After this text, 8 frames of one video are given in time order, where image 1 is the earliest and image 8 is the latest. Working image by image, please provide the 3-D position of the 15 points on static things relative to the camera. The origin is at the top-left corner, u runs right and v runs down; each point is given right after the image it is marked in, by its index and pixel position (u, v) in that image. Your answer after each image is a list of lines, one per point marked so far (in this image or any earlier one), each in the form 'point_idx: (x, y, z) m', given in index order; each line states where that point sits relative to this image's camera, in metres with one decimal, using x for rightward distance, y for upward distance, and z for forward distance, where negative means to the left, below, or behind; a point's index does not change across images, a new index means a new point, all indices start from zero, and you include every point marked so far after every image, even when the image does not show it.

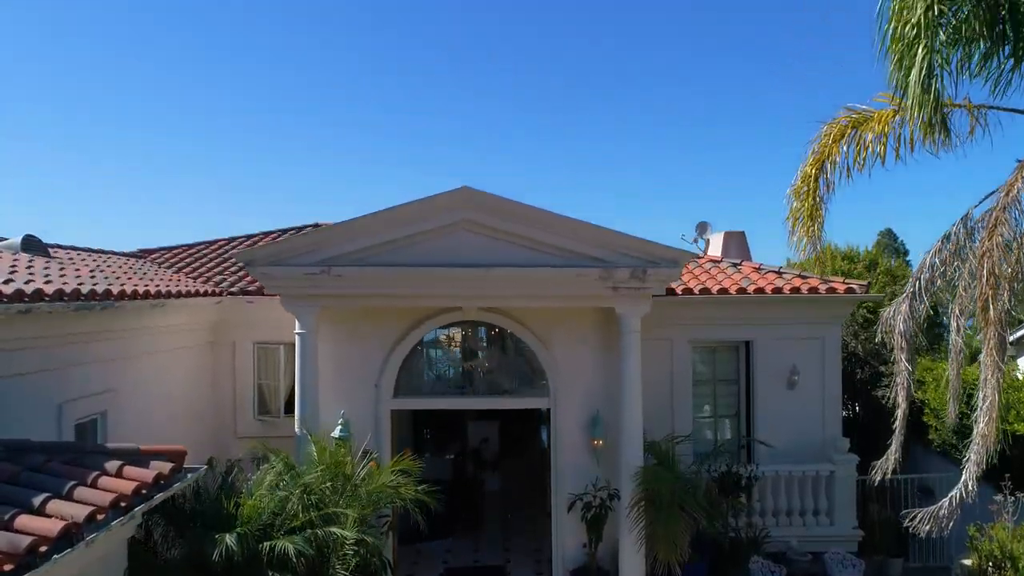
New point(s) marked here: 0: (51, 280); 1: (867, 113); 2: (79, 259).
0: (-5.1, +0.1, +6.9) m
1: (+4.0, +2.0, +7.0) m
2: (-6.7, +0.5, +9.6) m
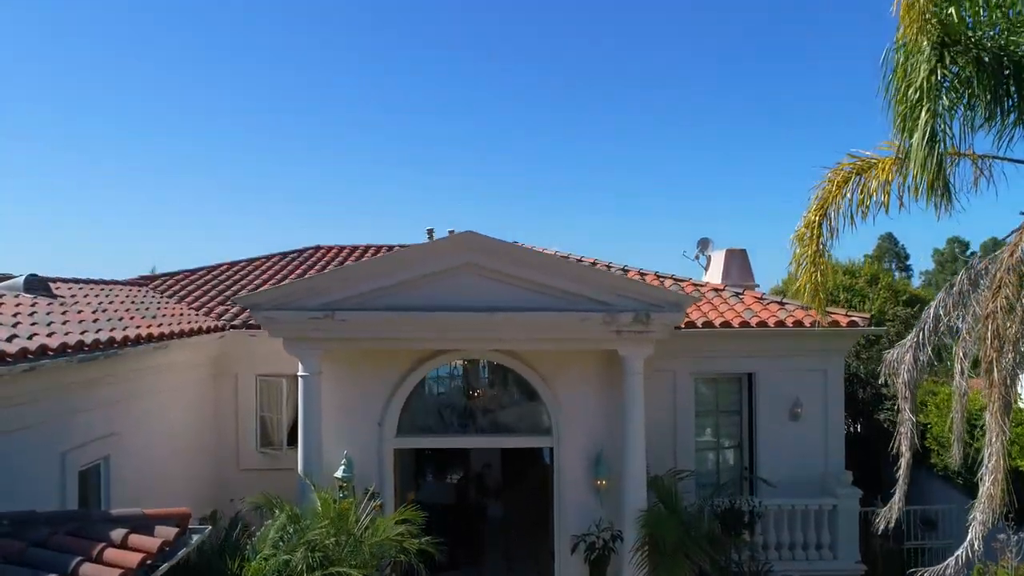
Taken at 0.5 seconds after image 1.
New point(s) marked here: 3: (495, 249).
0: (-5.1, -0.4, +6.9) m
1: (+4.1, +1.4, +7.0) m
2: (-6.7, -0.1, +9.6) m
3: (-0.2, +0.5, +7.5) m
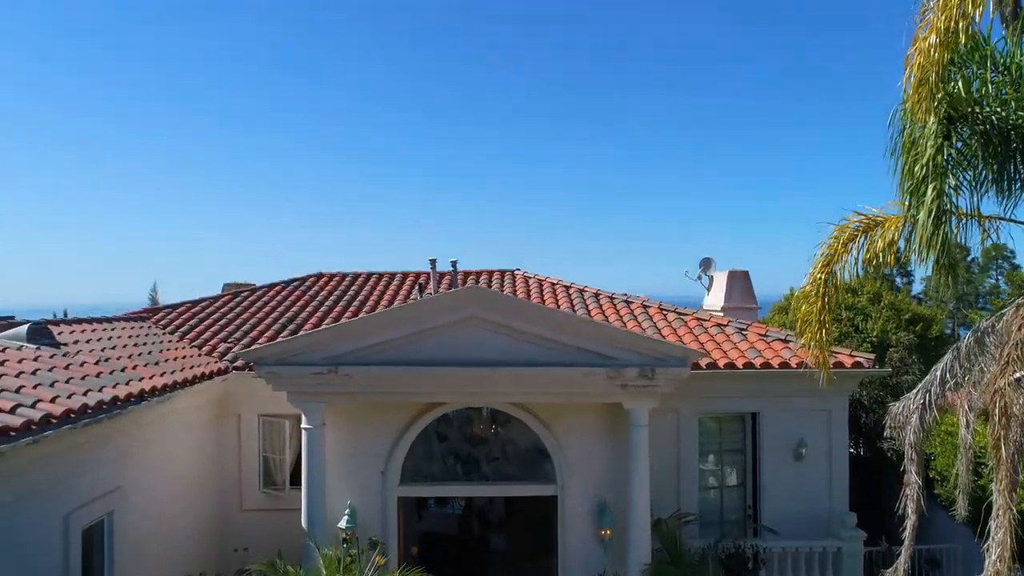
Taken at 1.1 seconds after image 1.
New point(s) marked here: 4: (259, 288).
0: (-5.0, -1.1, +6.8) m
1: (+4.1, +0.8, +7.0) m
2: (-6.6, -0.8, +9.5) m
3: (-0.2, -0.2, +7.5) m
4: (-5.8, 0.0, +14.3) m
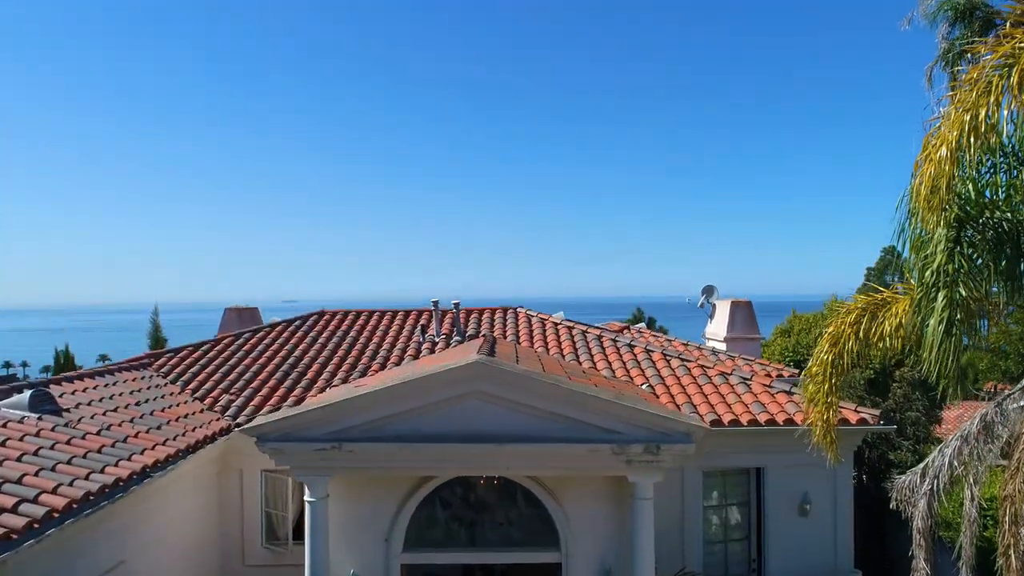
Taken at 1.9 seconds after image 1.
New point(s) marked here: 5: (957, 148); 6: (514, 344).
0: (-5.0, -2.0, +6.8) m
1: (+4.2, -0.1, +6.9) m
2: (-6.6, -1.7, +9.5) m
3: (-0.1, -1.1, +7.5) m
4: (-5.8, -0.9, +14.2) m
5: (+3.6, +1.1, +5.0) m
6: (0.0, -1.1, +12.5) m
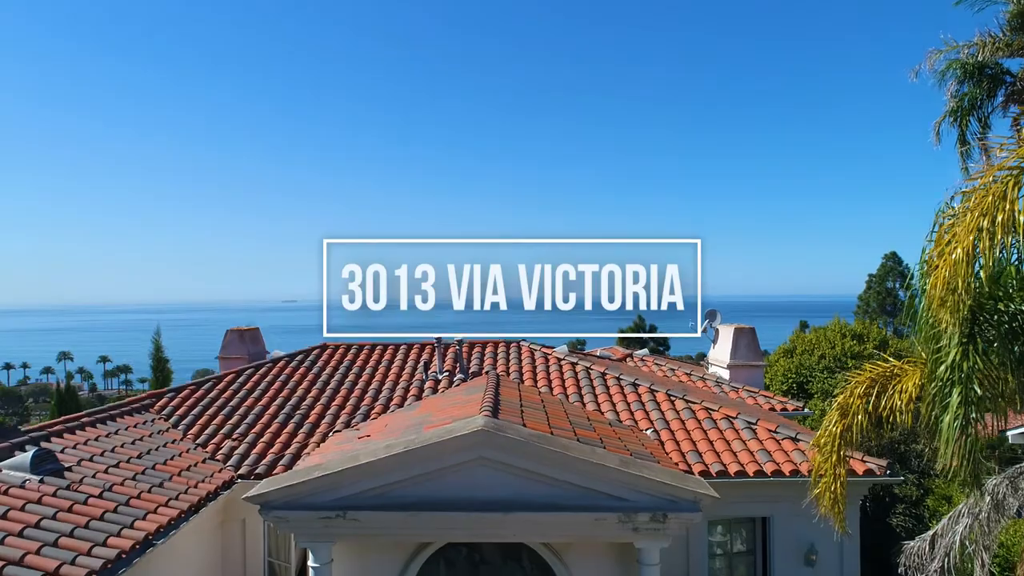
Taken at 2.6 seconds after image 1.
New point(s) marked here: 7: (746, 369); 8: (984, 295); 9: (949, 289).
0: (-4.9, -2.8, +6.7) m
1: (+4.2, -0.9, +6.9) m
2: (-6.5, -2.5, +9.4) m
3: (0.0, -1.9, +7.4) m
4: (-5.7, -1.7, +14.2) m
5: (+3.7, +0.3, +4.9) m
6: (+0.1, -1.9, +12.4) m
7: (+7.0, -2.5, +18.5) m
8: (+4.0, 0.0, +5.2) m
9: (+3.6, 0.0, +5.1) m
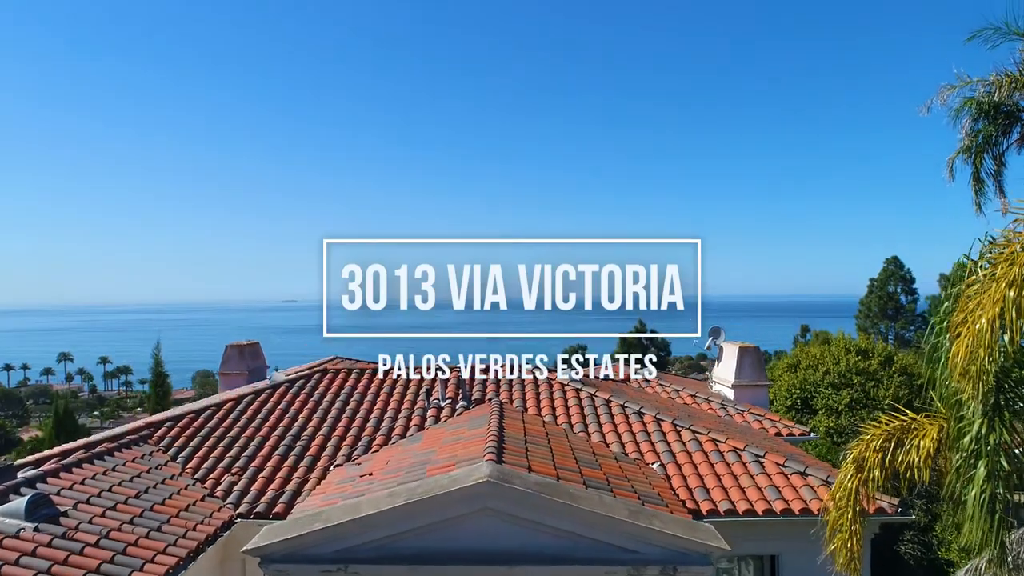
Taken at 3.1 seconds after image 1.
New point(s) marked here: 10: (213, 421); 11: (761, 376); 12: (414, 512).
0: (-4.8, -3.4, +6.6) m
1: (+4.3, -1.5, +6.7) m
2: (-6.4, -3.0, +9.3) m
3: (0.0, -2.5, +7.2) m
4: (-5.6, -2.3, +14.0) m
5: (+3.7, -0.2, +4.8) m
6: (+0.1, -2.5, +12.3) m
7: (+7.1, -3.0, +18.3) m
8: (+4.0, -0.6, +5.0) m
9: (+3.7, -0.6, +4.9) m
10: (-6.1, -2.7, +12.7) m
11: (+7.4, -2.6, +18.5) m
12: (-1.2, -2.7, +7.3) m
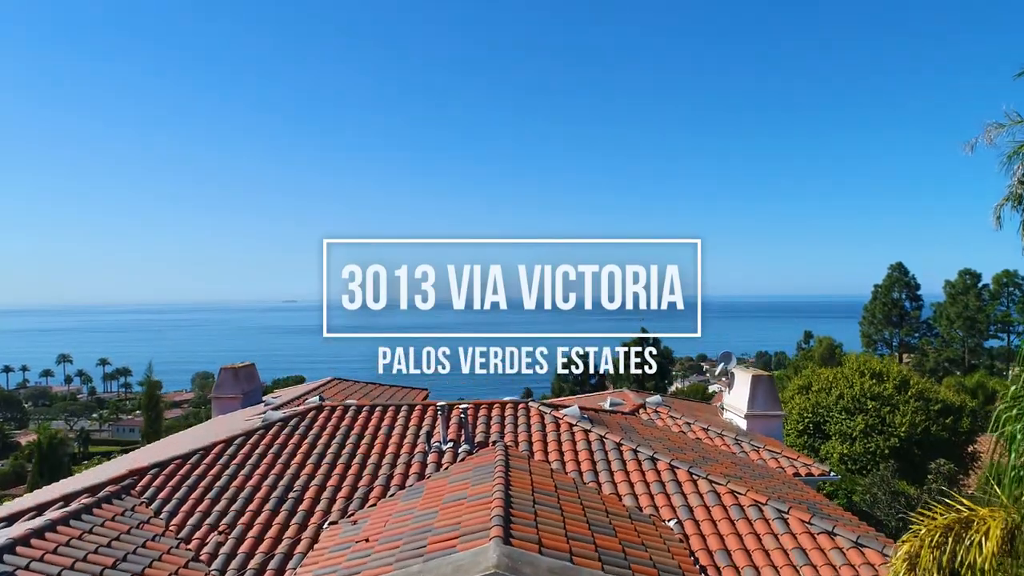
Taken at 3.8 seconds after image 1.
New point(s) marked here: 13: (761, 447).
0: (-4.7, -4.1, +5.9) m
1: (+4.4, -2.2, +6.0) m
2: (-6.3, -3.8, +8.6) m
3: (+0.1, -3.2, +6.5) m
4: (-5.5, -3.0, +13.3) m
5: (+3.9, -1.0, +4.0) m
6: (+0.3, -3.2, +11.5) m
7: (+7.2, -3.8, +17.6) m
8: (+4.1, -1.3, +4.3) m
9: (+3.8, -1.3, +4.2) m
10: (-6.0, -3.5, +12.0) m
11: (+7.5, -3.4, +17.8) m
12: (-1.1, -3.4, +6.6) m
13: (+6.1, -3.9, +15.0) m
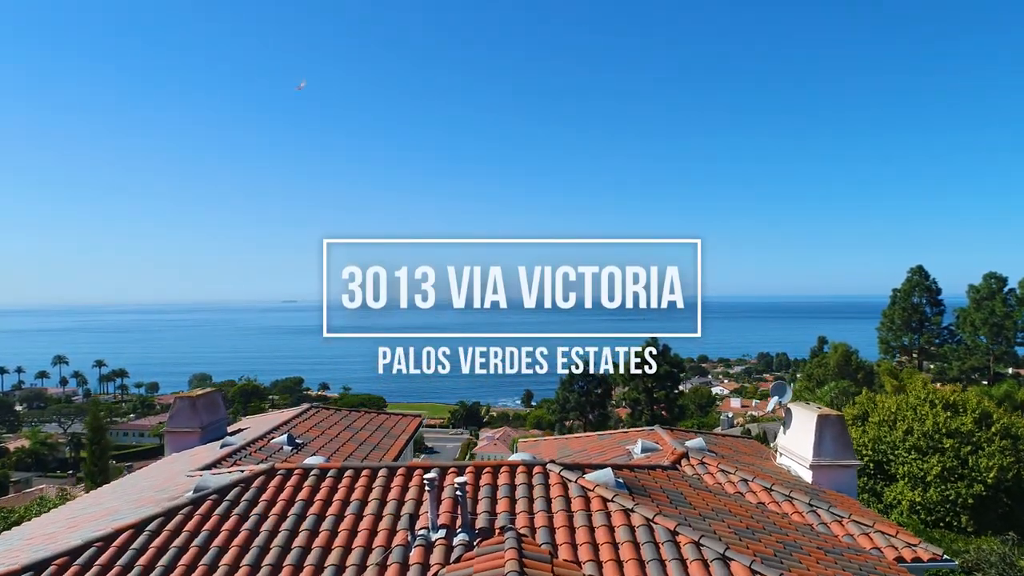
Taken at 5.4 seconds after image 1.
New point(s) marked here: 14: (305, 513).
0: (-4.5, -4.6, +2.5) m
1: (+4.6, -2.7, +2.6) m
2: (-6.1, -4.2, +5.2) m
3: (+0.4, -3.6, +3.1) m
4: (-5.3, -3.5, +9.9) m
5: (+4.1, -1.4, +0.6) m
6: (+0.5, -3.7, +8.2) m
7: (+7.4, -4.2, +14.2) m
8: (+4.4, -1.8, +0.9) m
9: (+4.0, -1.7, +0.8) m
10: (-5.8, -3.9, +8.6) m
11: (+7.8, -3.8, +14.4) m
12: (-0.8, -3.8, +3.2) m
13: (+6.3, -4.3, +11.6) m
14: (-3.3, -3.5, +9.8) m
